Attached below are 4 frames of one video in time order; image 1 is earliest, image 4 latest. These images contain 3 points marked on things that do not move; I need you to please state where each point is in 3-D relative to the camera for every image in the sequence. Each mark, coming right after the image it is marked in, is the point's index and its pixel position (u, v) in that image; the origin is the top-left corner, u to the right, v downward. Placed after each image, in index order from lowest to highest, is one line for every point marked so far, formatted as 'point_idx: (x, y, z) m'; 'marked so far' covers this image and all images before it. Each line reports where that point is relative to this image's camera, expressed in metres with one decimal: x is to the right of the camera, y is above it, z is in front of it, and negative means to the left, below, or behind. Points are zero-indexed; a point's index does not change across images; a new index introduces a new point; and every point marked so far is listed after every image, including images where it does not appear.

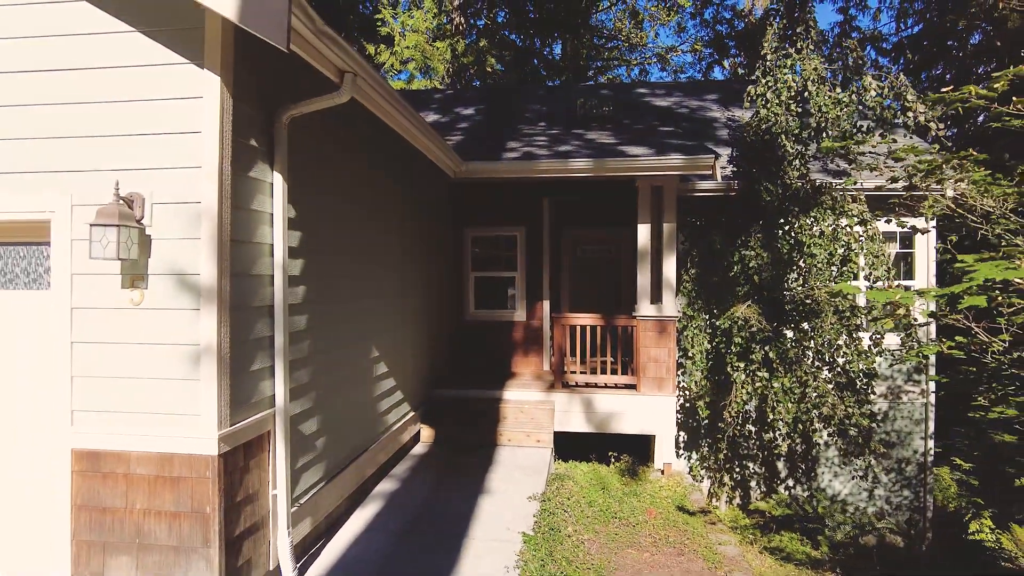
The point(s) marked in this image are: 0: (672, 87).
0: (+3.0, +3.8, +10.8) m
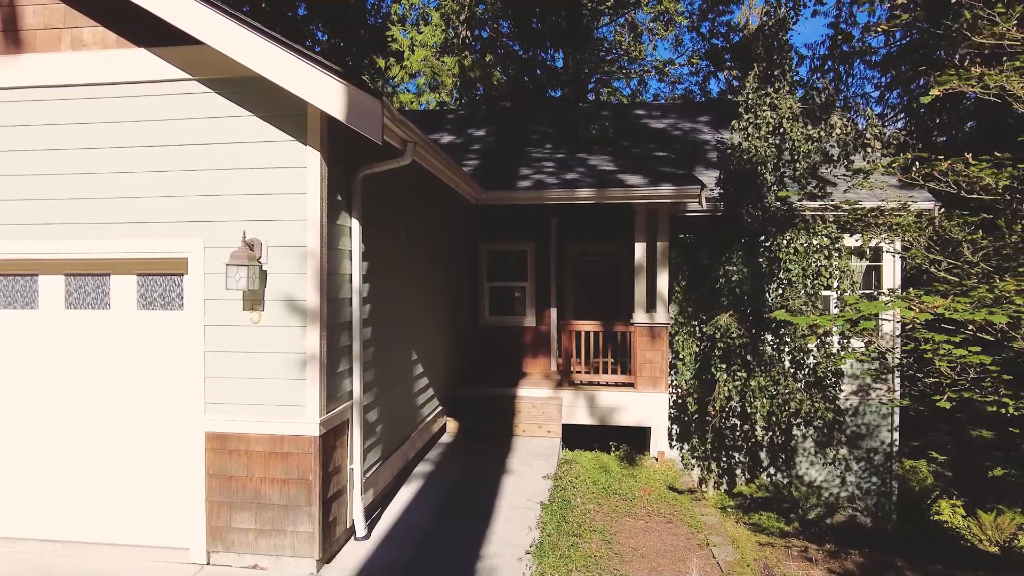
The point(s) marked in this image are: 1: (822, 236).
0: (+3.2, +3.7, +11.7) m
1: (+3.3, +0.6, +6.0) m
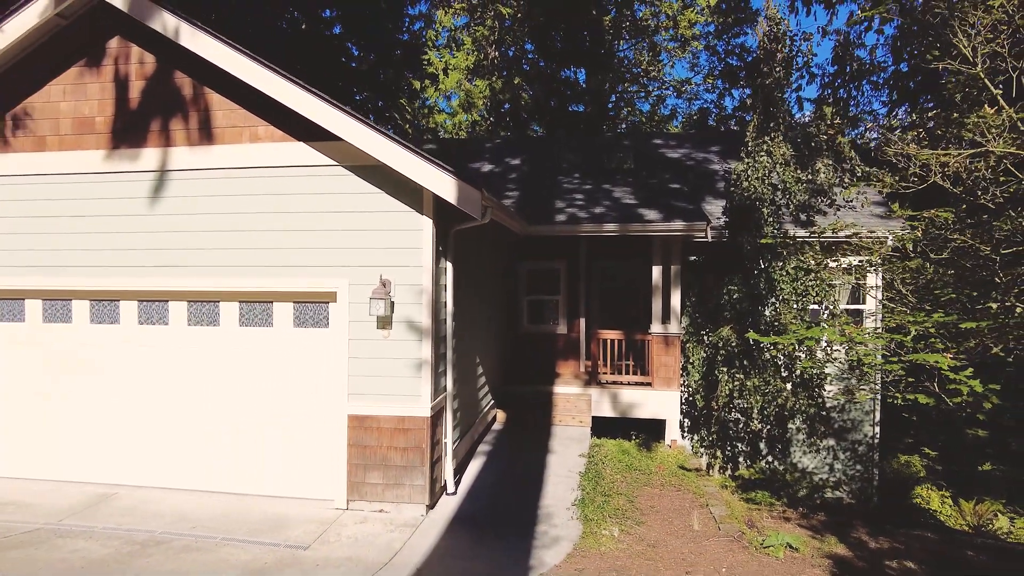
0: (+3.9, +3.4, +13.2) m
1: (+3.8, +0.4, +7.4) m
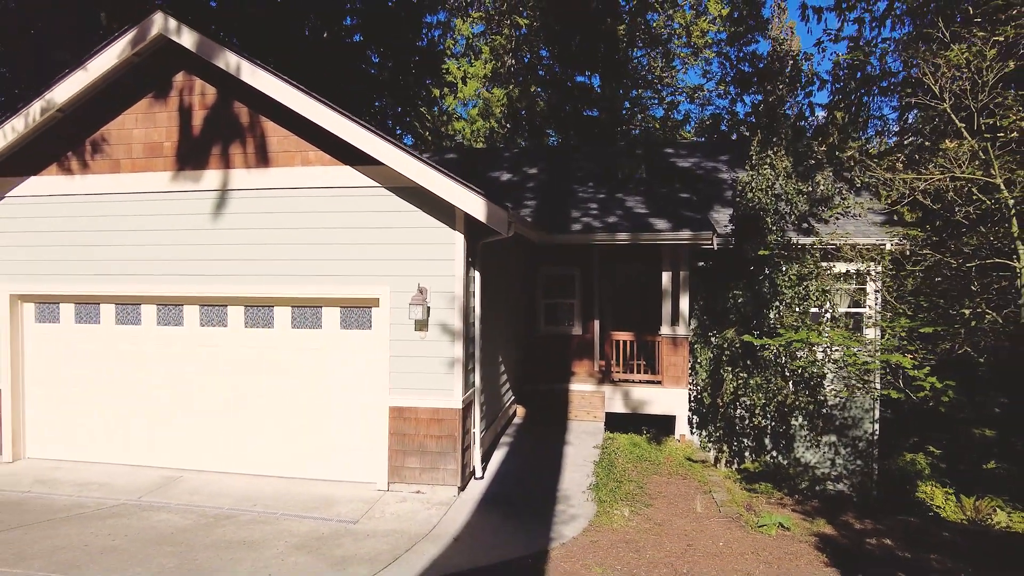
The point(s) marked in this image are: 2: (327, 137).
0: (+4.3, +3.4, +13.7) m
1: (+4.1, +0.3, +8.0) m
2: (-2.0, +1.7, +6.3) m
